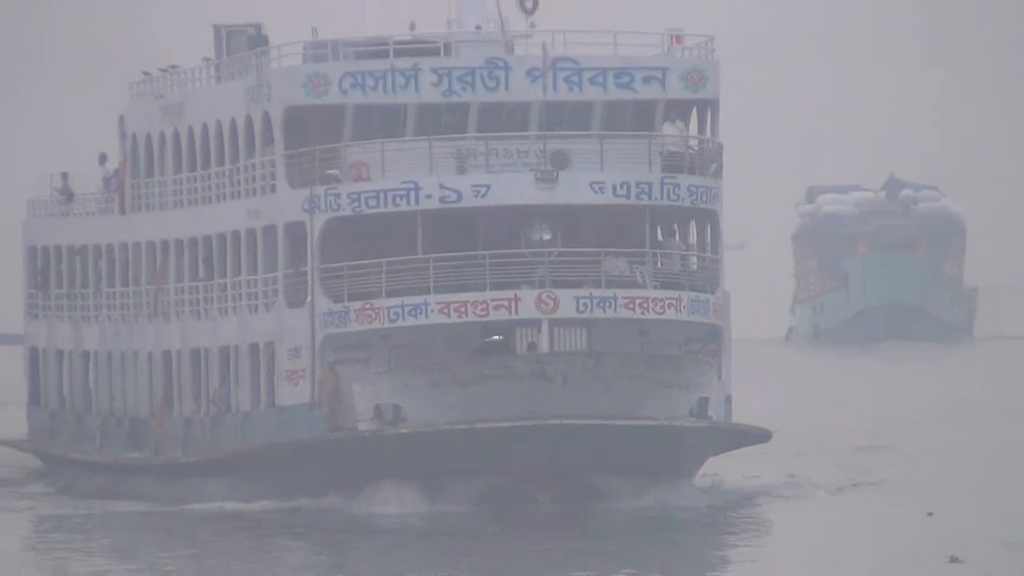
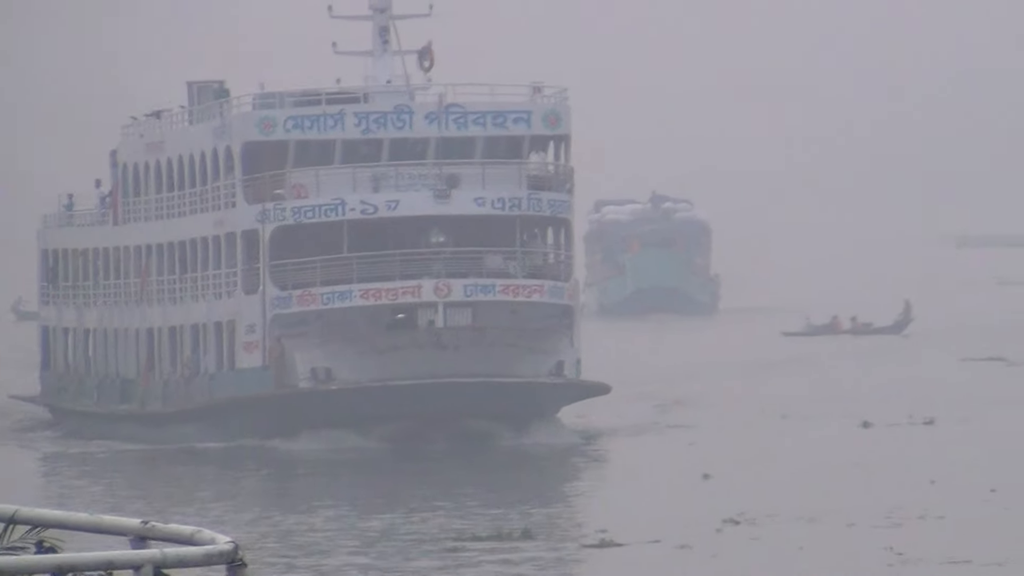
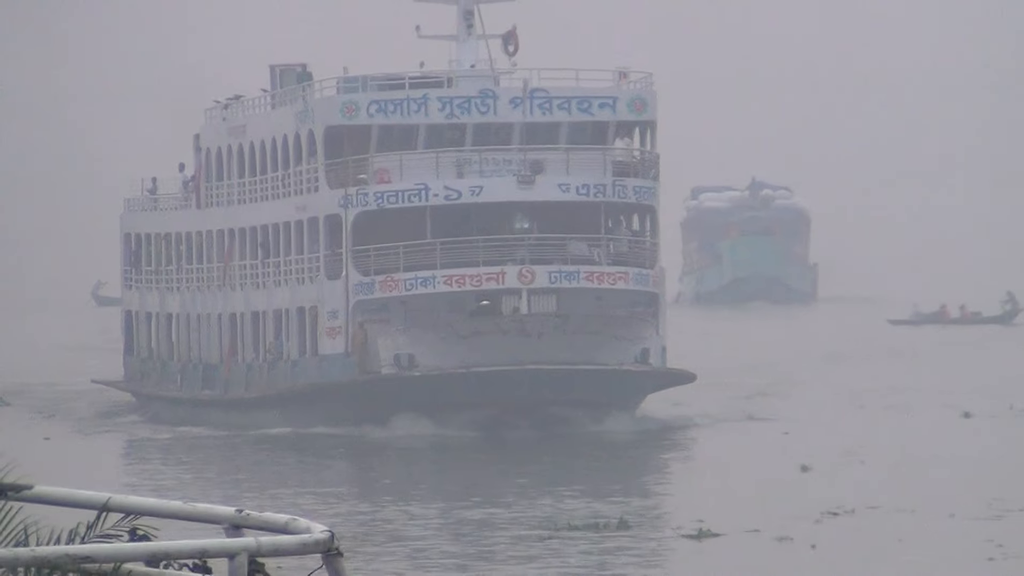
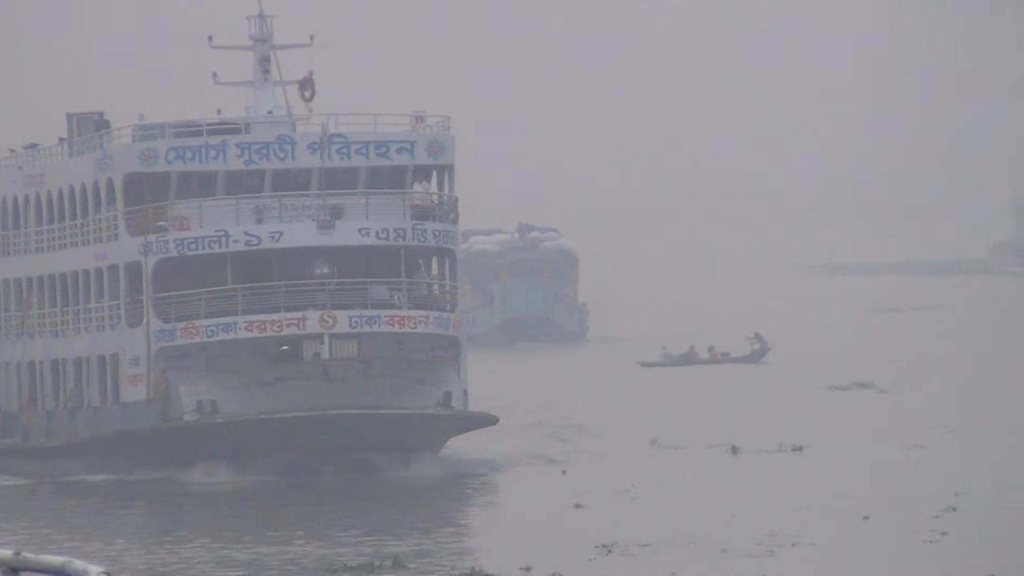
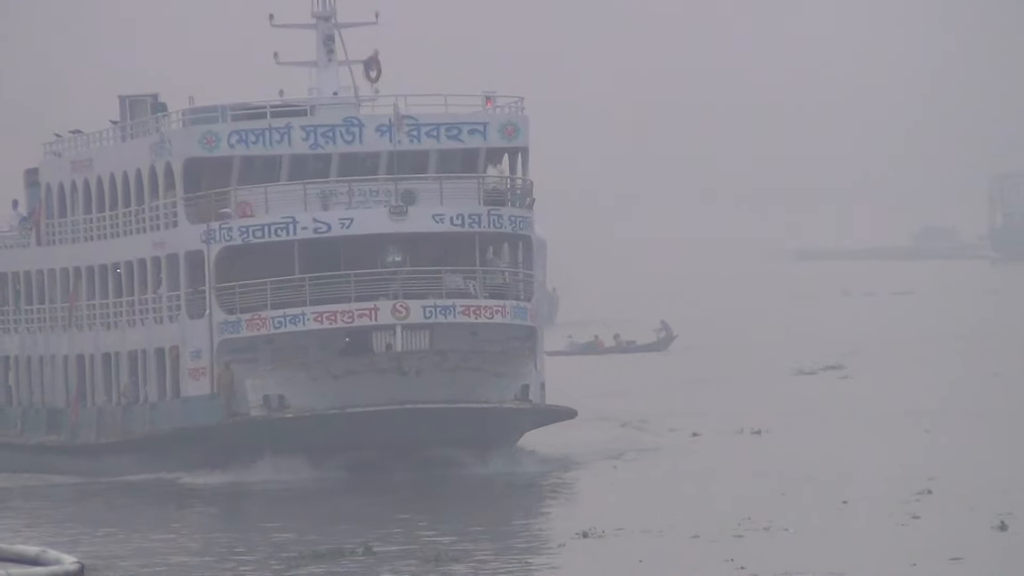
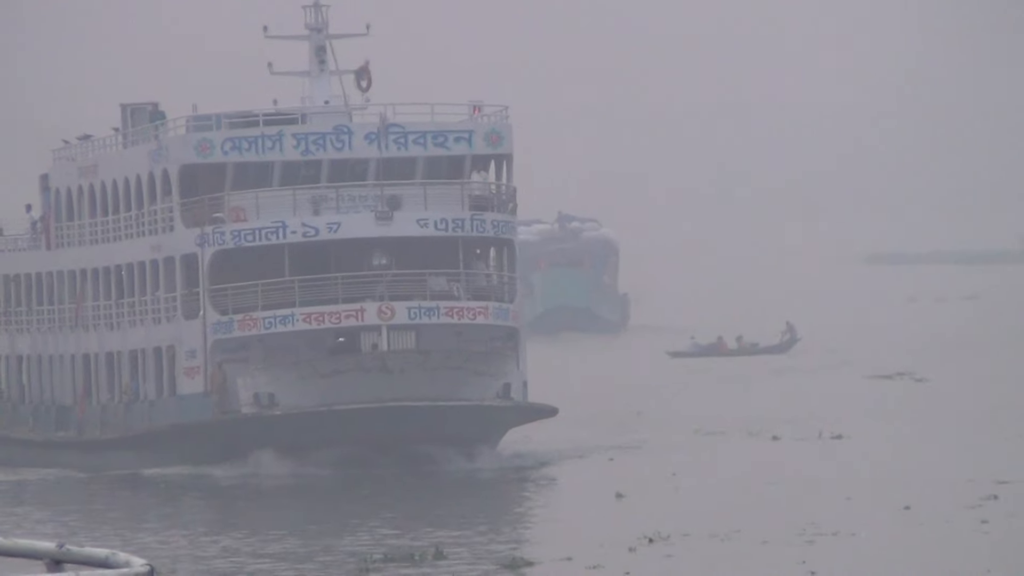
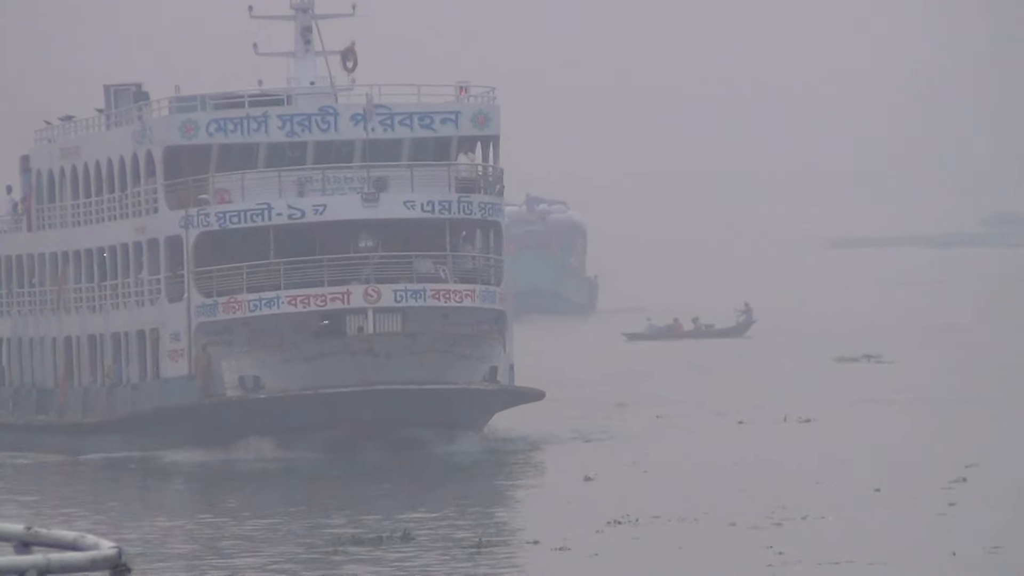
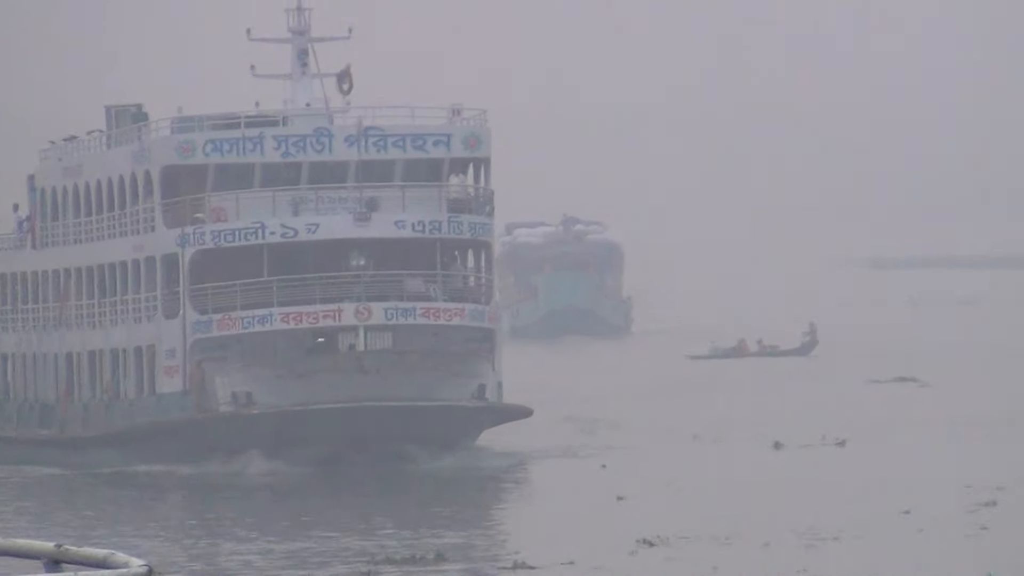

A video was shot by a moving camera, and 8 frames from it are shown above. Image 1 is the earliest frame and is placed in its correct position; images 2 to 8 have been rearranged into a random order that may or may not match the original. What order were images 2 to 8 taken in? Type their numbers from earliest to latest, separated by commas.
3, 2, 8, 4, 6, 7, 5
